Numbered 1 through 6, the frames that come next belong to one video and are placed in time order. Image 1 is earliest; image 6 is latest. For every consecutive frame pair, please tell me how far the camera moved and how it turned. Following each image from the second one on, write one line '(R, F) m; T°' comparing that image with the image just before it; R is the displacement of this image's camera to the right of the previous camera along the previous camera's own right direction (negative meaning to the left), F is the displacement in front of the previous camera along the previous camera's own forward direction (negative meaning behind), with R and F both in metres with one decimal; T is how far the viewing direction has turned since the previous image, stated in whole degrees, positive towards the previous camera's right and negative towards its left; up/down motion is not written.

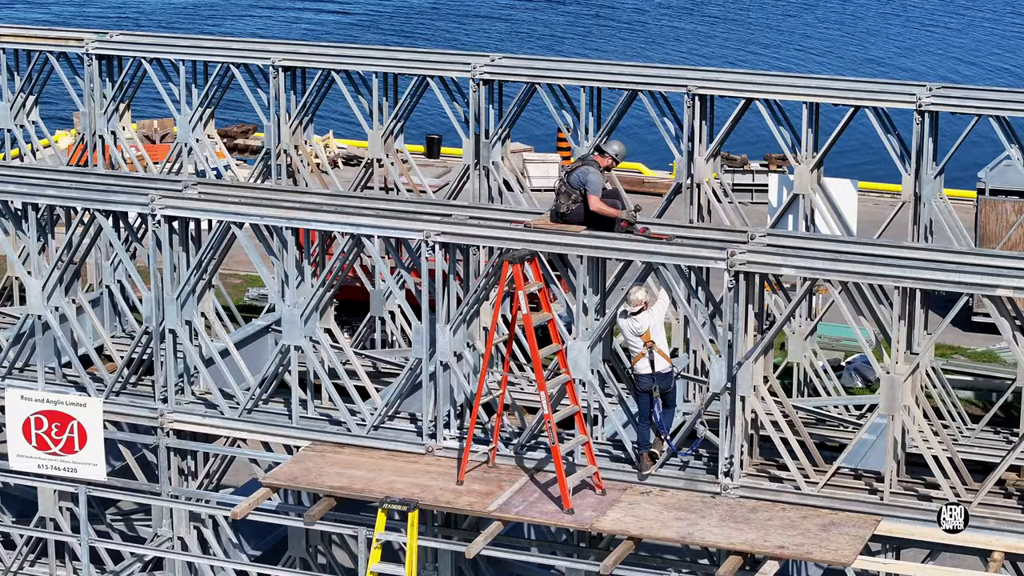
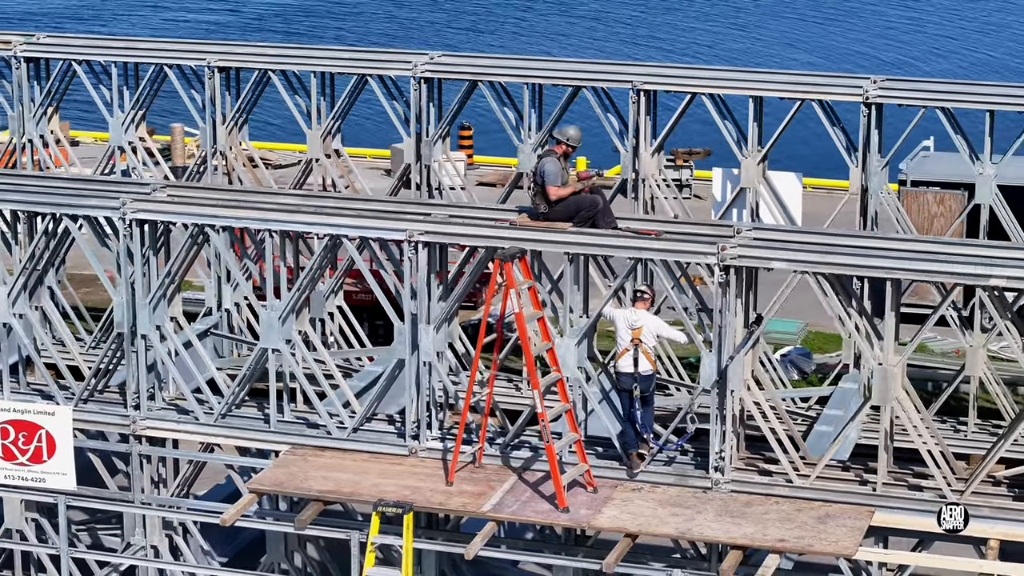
(-0.7, +0.2) m; +3°
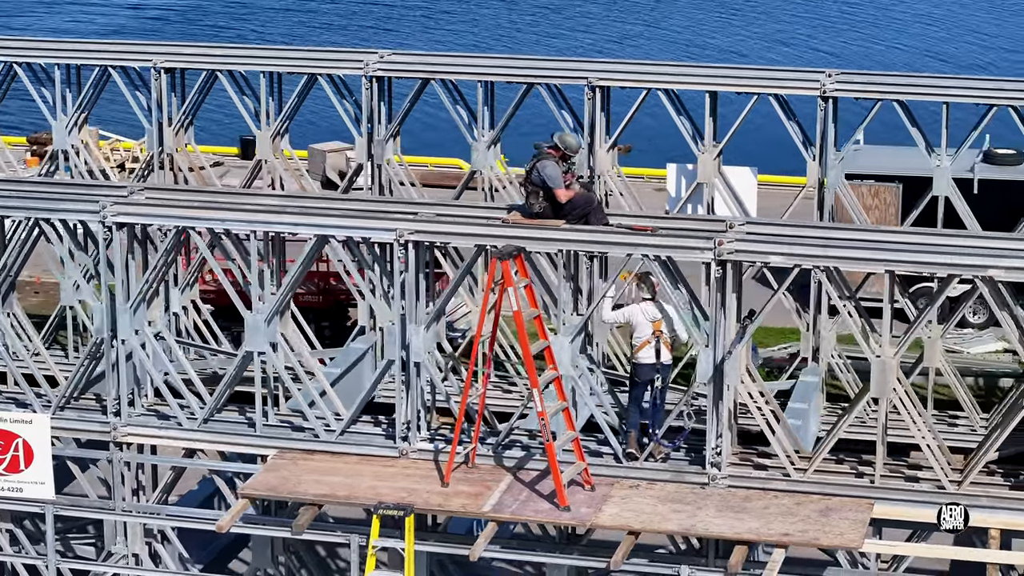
(-0.6, +0.2) m; +3°
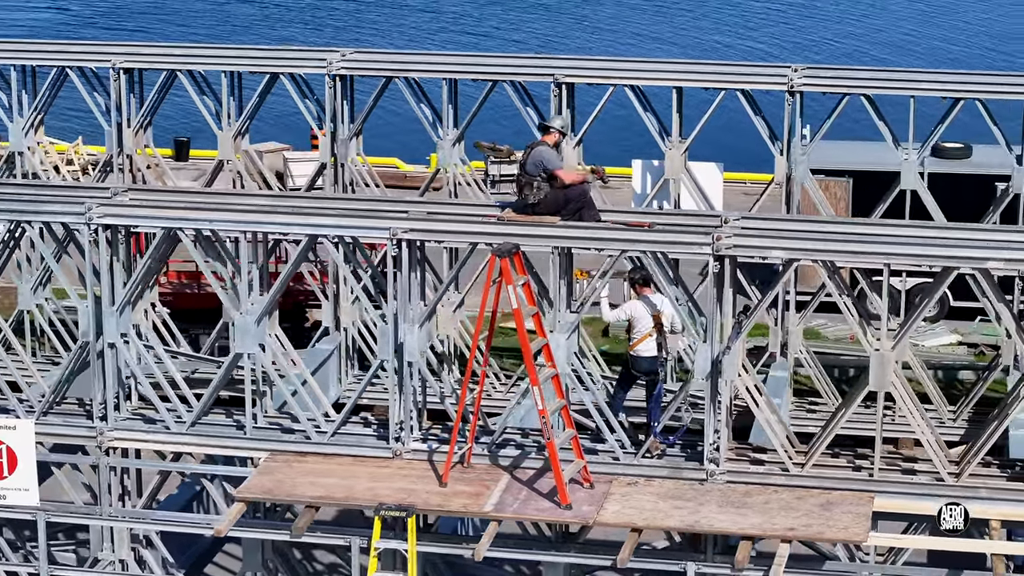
(-0.5, +0.1) m; +2°
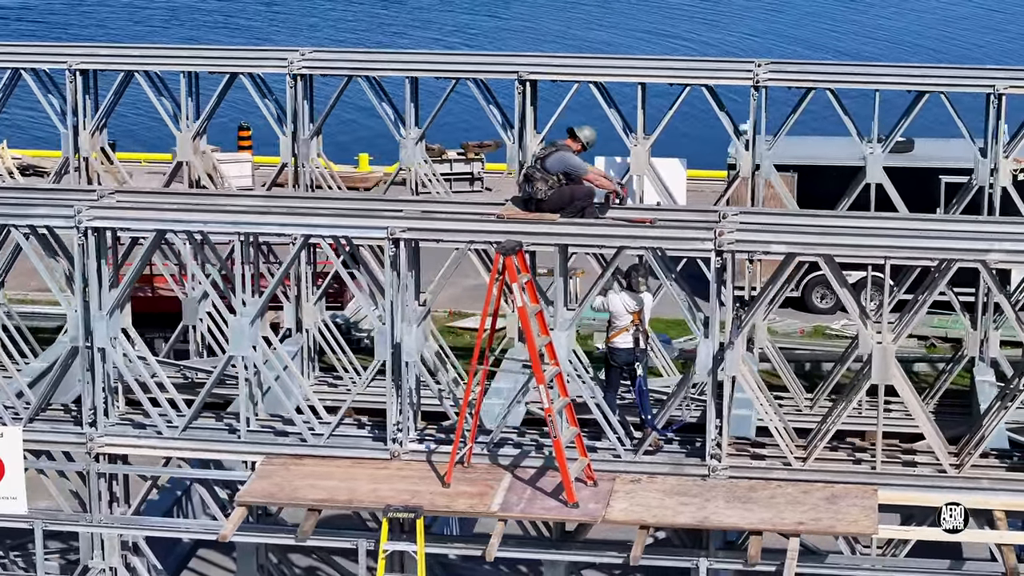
(-0.6, +0.1) m; +2°
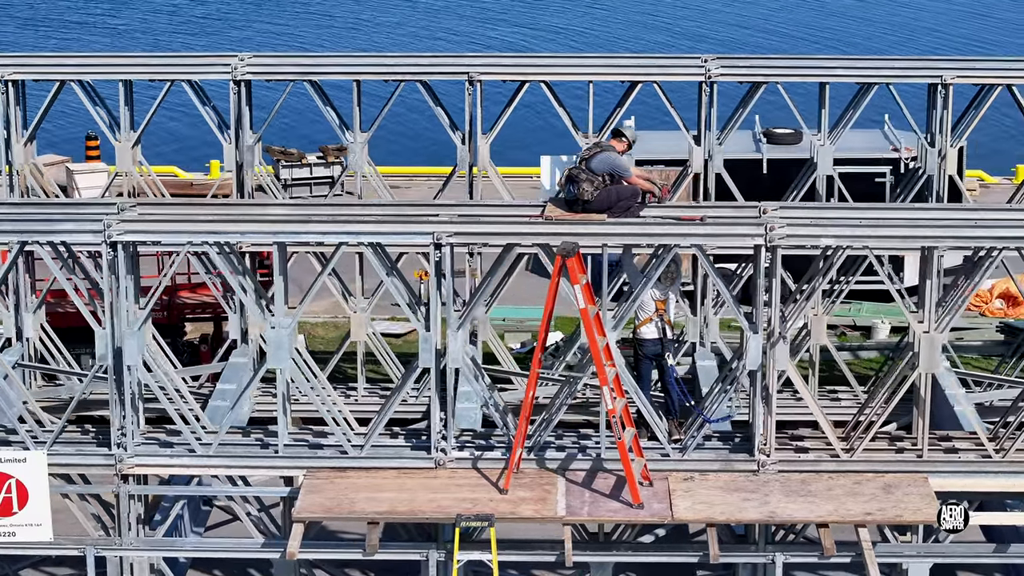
(-1.6, +0.2) m; +5°
